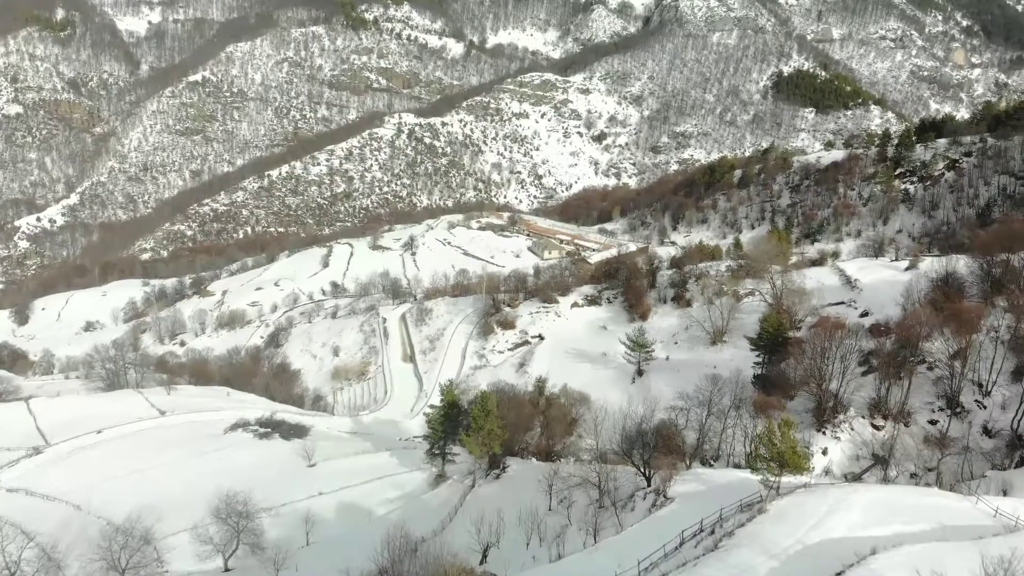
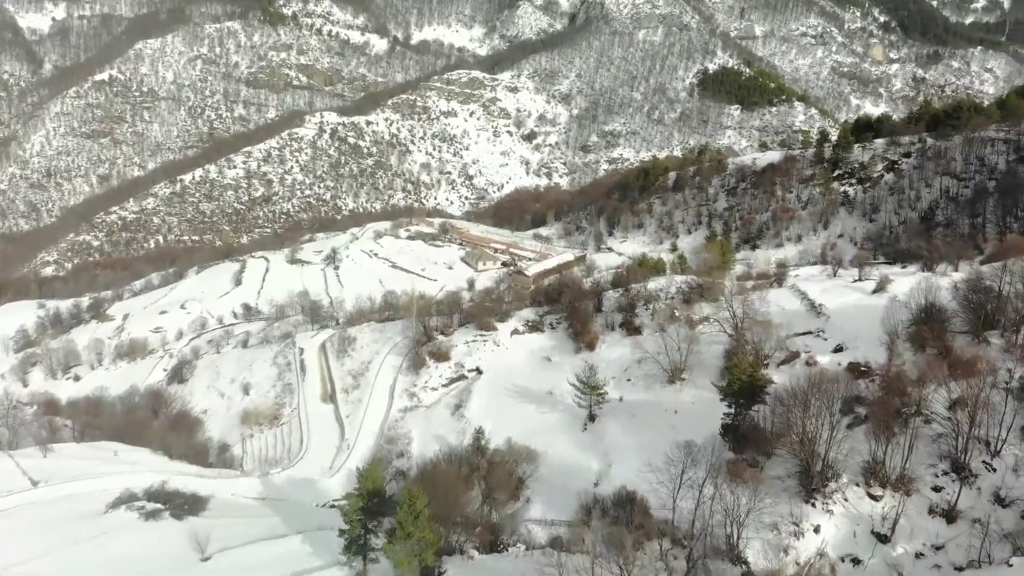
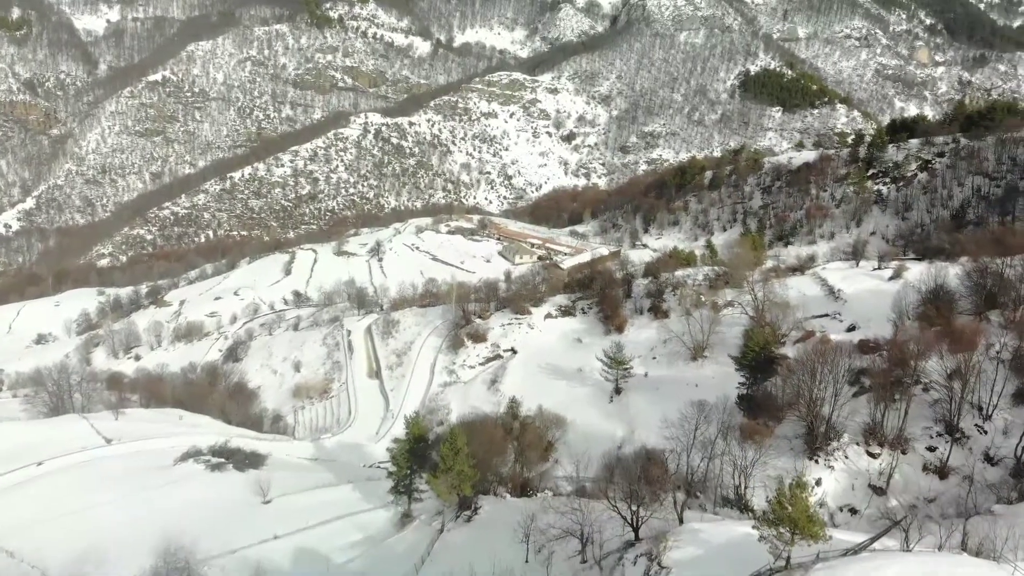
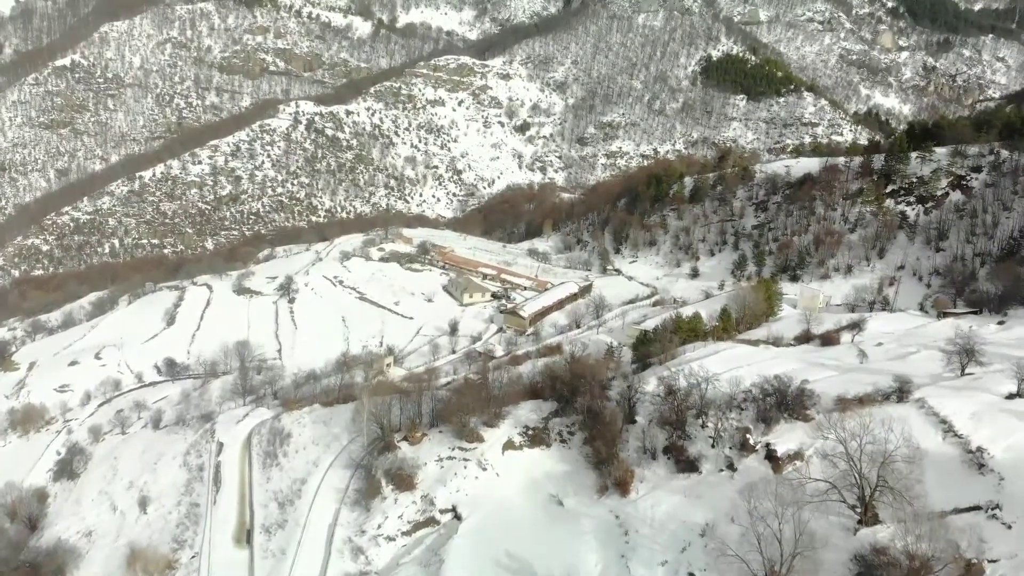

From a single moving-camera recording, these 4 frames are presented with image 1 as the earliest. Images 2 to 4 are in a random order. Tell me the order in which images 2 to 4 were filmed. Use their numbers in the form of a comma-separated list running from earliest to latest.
3, 2, 4
